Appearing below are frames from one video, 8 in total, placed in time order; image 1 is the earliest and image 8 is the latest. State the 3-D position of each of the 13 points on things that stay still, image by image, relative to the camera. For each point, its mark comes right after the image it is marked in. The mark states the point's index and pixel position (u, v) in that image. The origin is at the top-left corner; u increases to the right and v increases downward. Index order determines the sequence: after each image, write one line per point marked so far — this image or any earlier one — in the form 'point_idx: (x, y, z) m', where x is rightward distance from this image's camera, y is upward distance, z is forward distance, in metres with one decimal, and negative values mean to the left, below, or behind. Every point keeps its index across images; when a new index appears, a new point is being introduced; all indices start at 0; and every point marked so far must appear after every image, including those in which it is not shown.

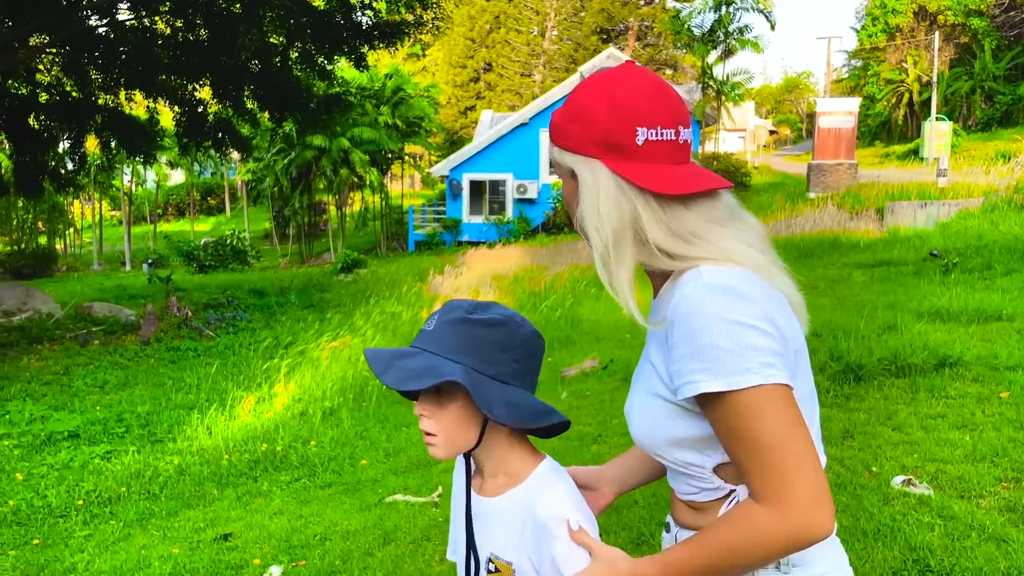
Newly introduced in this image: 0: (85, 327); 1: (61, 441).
0: (-6.5, -0.6, +12.0) m
1: (-3.7, -1.3, +6.6) m
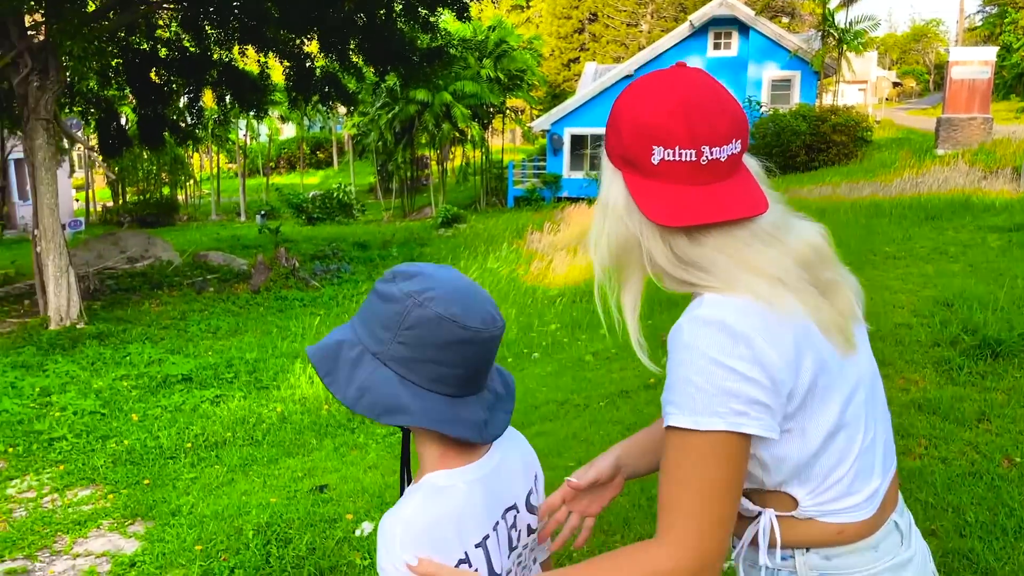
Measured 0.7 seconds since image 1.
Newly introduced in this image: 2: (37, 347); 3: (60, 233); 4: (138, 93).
0: (-5.0, +0.2, +12.5) m
1: (-2.9, -0.8, +6.9) m
2: (-5.0, -0.6, +8.3) m
3: (-5.4, +0.7, +9.4) m
4: (-6.1, +3.2, +12.9) m
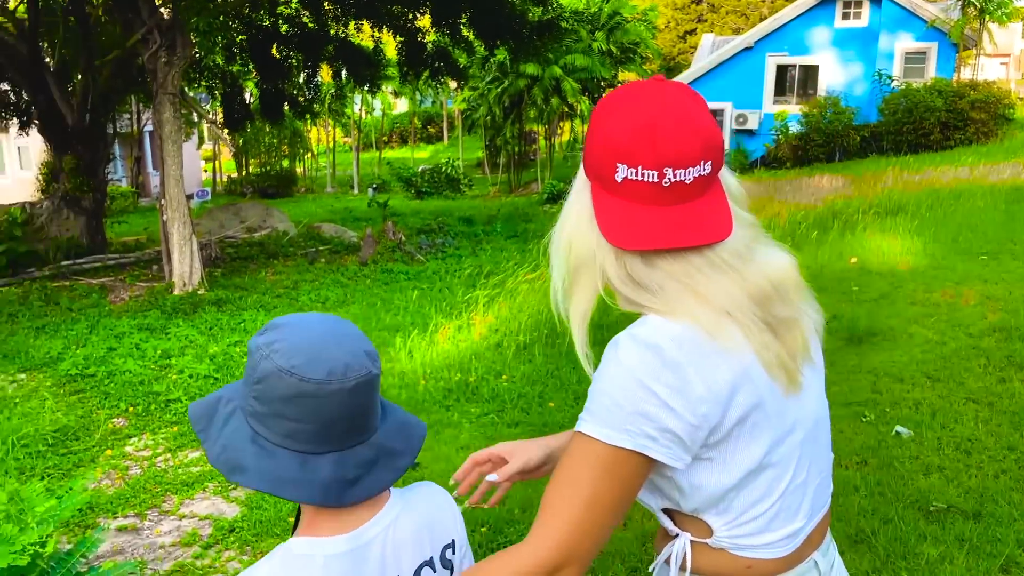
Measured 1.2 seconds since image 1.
0: (-3.3, +0.7, +12.9) m
1: (-2.0, -0.6, +7.1) m
2: (-3.9, -0.2, +8.8) m
3: (-4.1, +1.1, +9.9) m
4: (-4.3, +3.7, +13.4) m
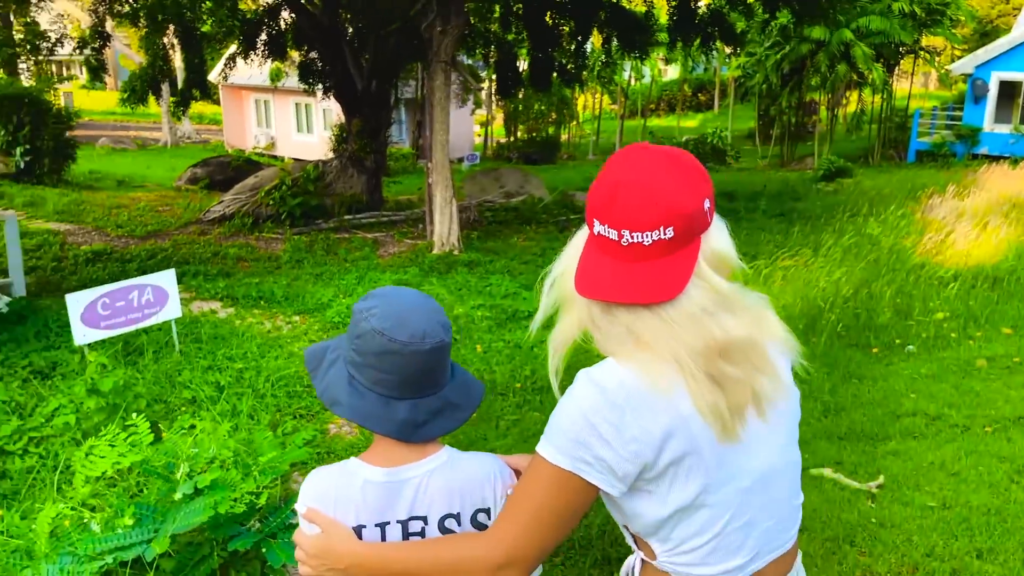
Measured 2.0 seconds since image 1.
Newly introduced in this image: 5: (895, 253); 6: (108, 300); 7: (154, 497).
0: (+0.9, +1.2, +13.1) m
1: (+0.1, -0.3, +7.2) m
2: (-1.1, +0.2, +9.4) m
3: (-0.9, +1.6, +10.4) m
4: (+0.3, +4.4, +13.6) m
5: (+3.7, +0.3, +7.5) m
6: (-2.7, -0.1, +5.2) m
7: (-1.2, -0.7, +2.6) m
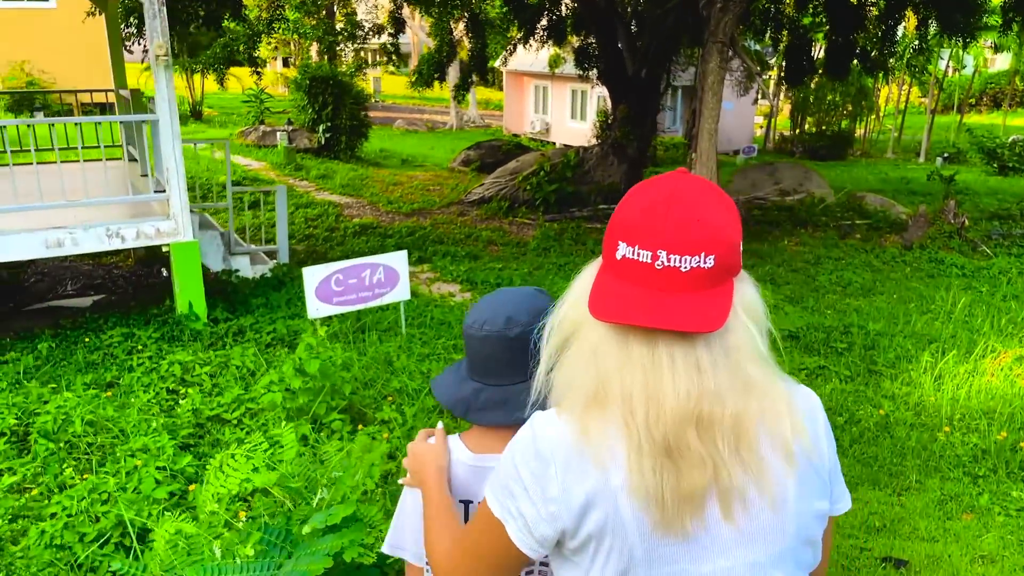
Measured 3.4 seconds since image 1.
0: (+4.9, +1.0, +11.4) m
1: (+2.1, -0.4, +6.2) m
2: (+1.7, +0.2, +8.7) m
3: (+2.4, +1.6, +9.5) m
4: (+4.8, +4.2, +12.0) m
5: (+5.6, -0.1, +5.3) m
6: (-1.1, +0.1, +5.2) m
7: (-0.6, -0.7, +2.3) m
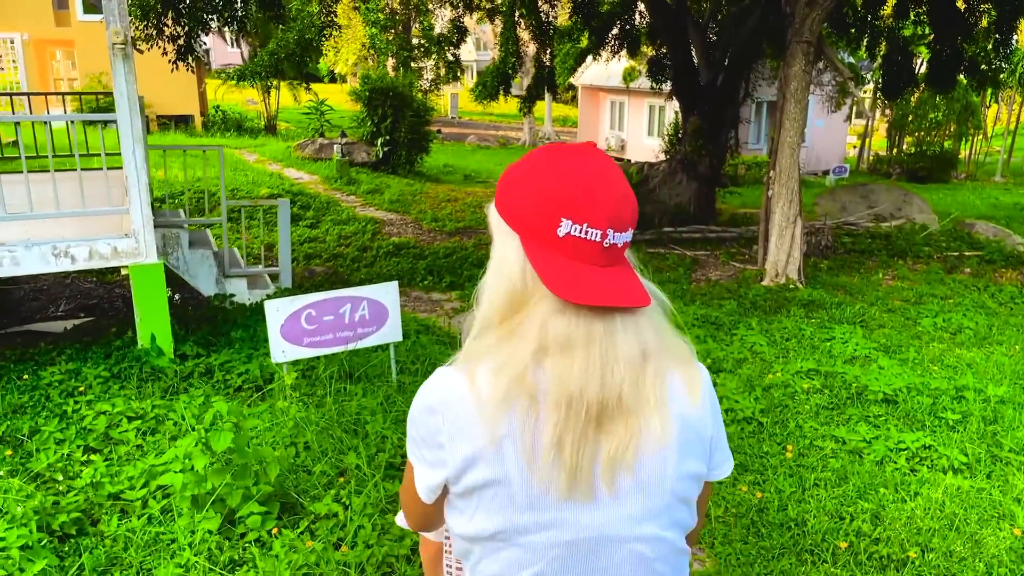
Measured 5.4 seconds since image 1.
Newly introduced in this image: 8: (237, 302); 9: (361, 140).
0: (+5.6, +0.5, +9.9) m
1: (+2.2, -0.7, +4.9) m
2: (+2.1, -0.1, +7.4) m
3: (+3.0, +1.2, +8.2) m
4: (+5.7, +3.6, +10.5) m
5: (+5.7, -0.5, +3.7) m
6: (-1.1, -0.1, +4.2) m
7: (-0.9, -0.8, +1.3) m
8: (-2.1, -0.1, +6.1) m
9: (-3.3, +3.2, +17.2) m
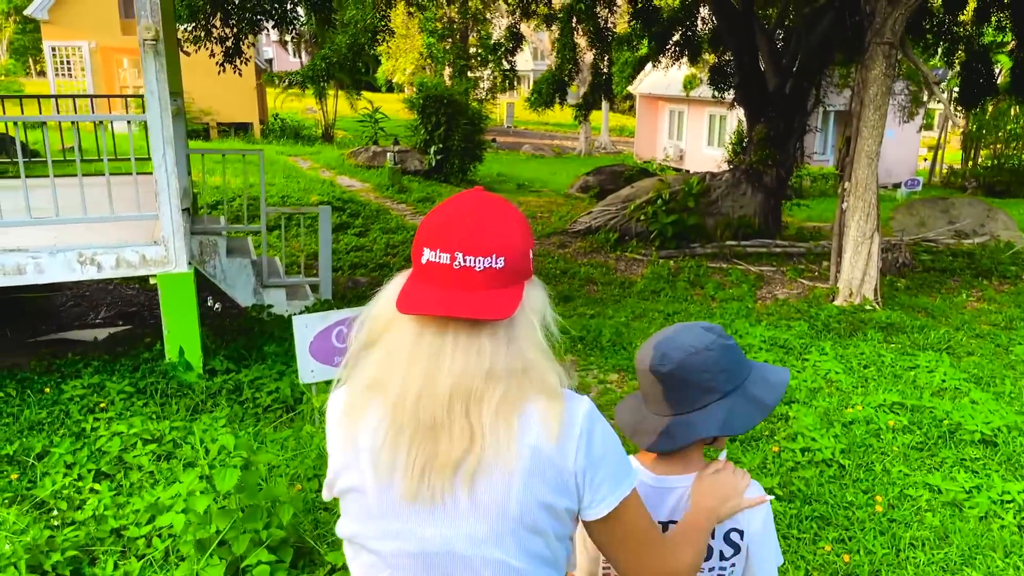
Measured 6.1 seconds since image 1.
0: (+6.2, +0.2, +9.1) m
1: (+2.5, -0.9, +4.3) m
2: (+2.6, -0.3, +6.8) m
3: (+3.5, +1.0, +7.6) m
4: (+6.4, +3.3, +9.8) m
5: (+5.8, -0.7, +2.9) m
6: (-0.8, -0.2, +3.9) m
7: (-0.9, -0.9, +0.9) m
8: (-1.8, -0.2, +5.9) m
9: (-2.1, +3.0, +17.0) m
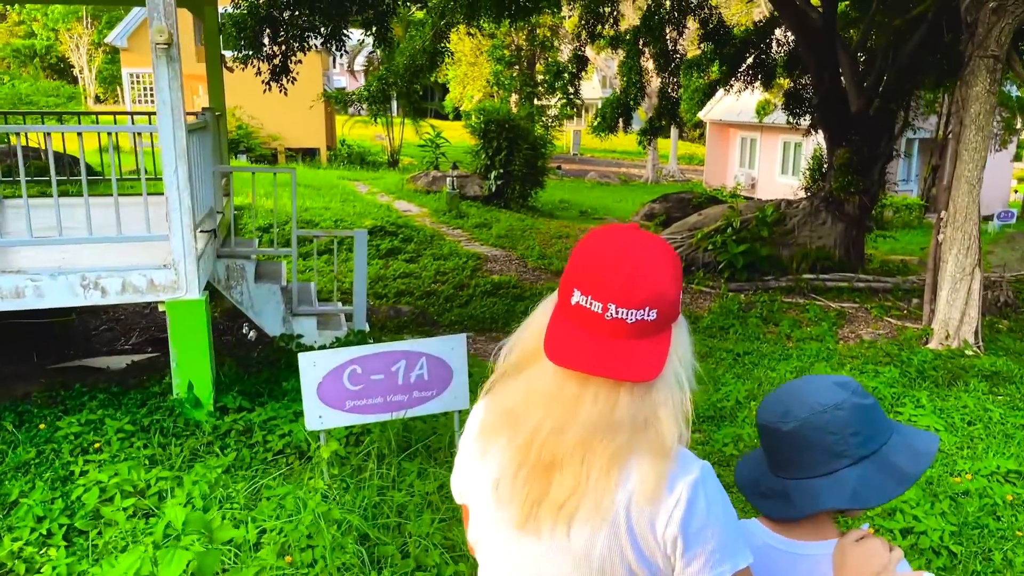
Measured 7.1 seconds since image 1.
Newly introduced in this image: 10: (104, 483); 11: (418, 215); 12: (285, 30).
0: (+6.8, -0.3, +8.0) m
1: (+2.7, -1.1, +3.5) m
2: (+3.0, -0.6, +6.0) m
3: (+4.0, +0.6, +6.8) m
4: (+7.1, +2.8, +8.8) m
5: (+5.9, -1.0, +1.8) m
6: (-0.7, -0.4, +3.4) m
7: (-1.0, -0.9, +0.4) m
8: (-1.4, -0.4, +5.4) m
9: (-0.8, +2.4, +16.6) m
10: (-1.7, -0.8, +3.3) m
11: (-1.6, +1.3, +13.8) m
12: (-2.1, +2.4, +7.4) m
